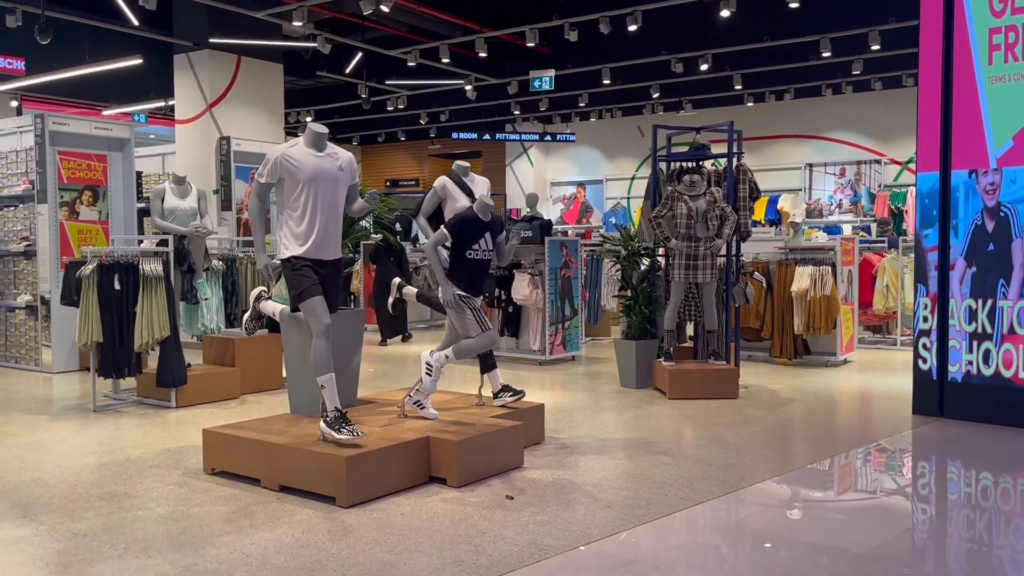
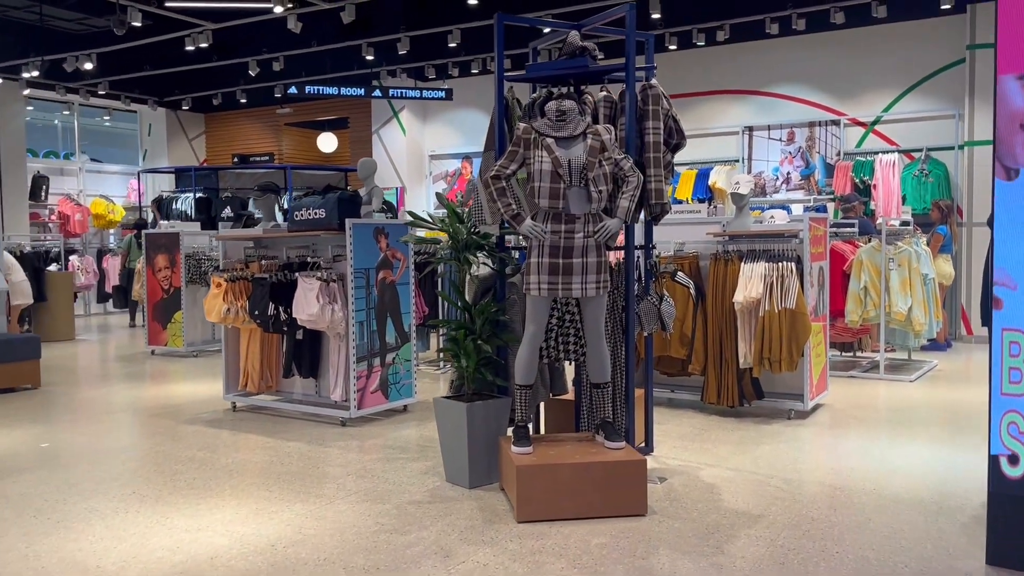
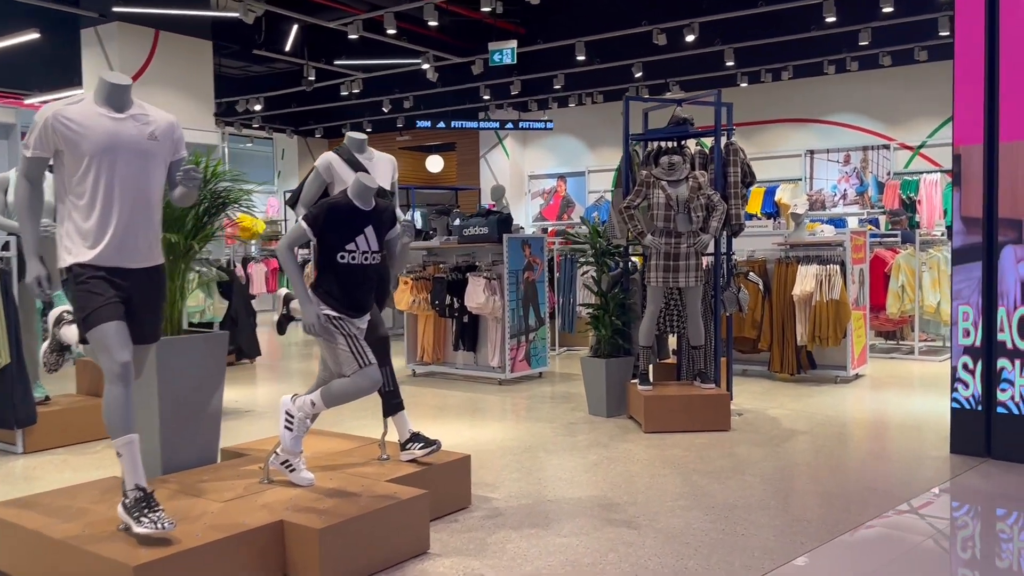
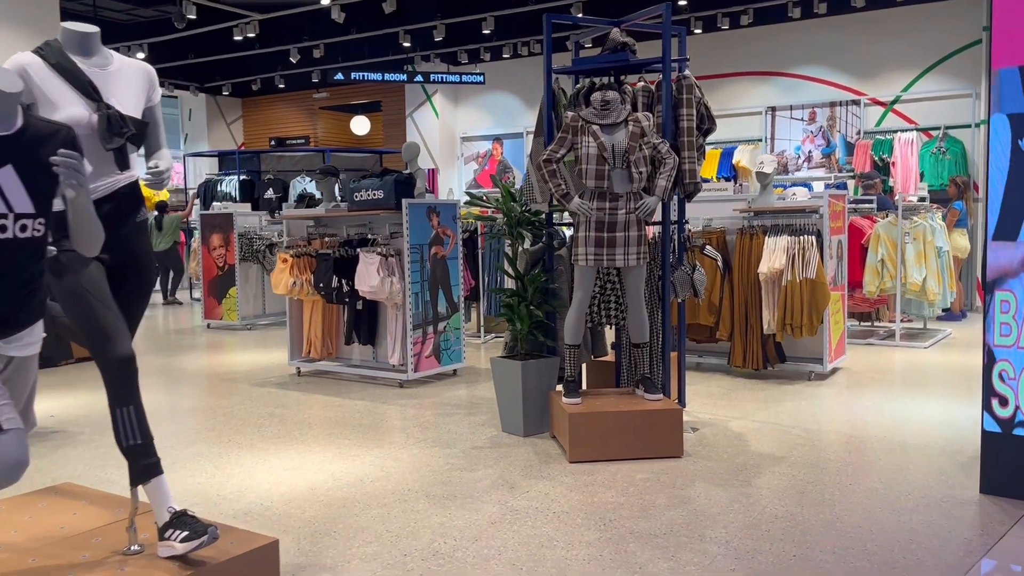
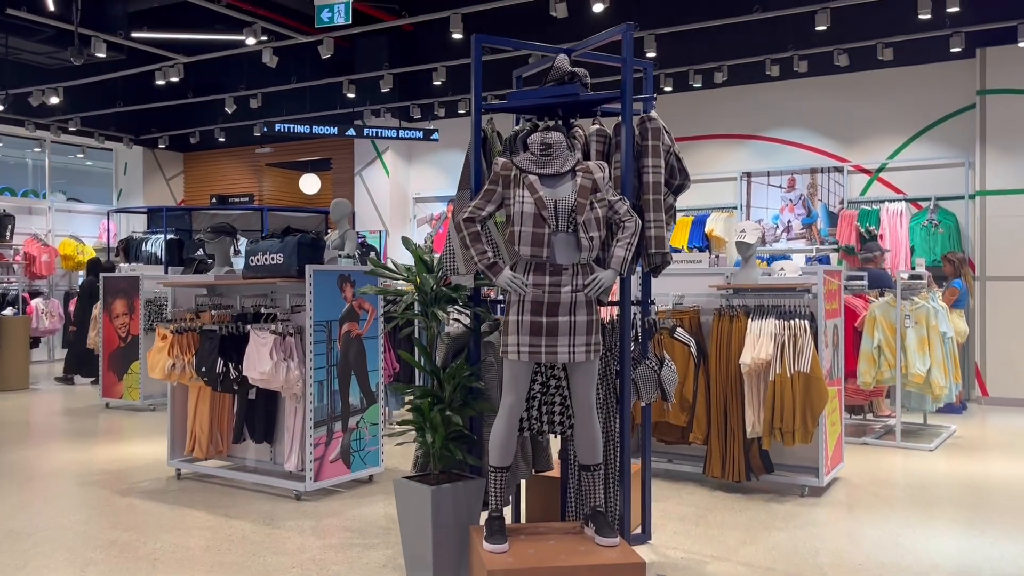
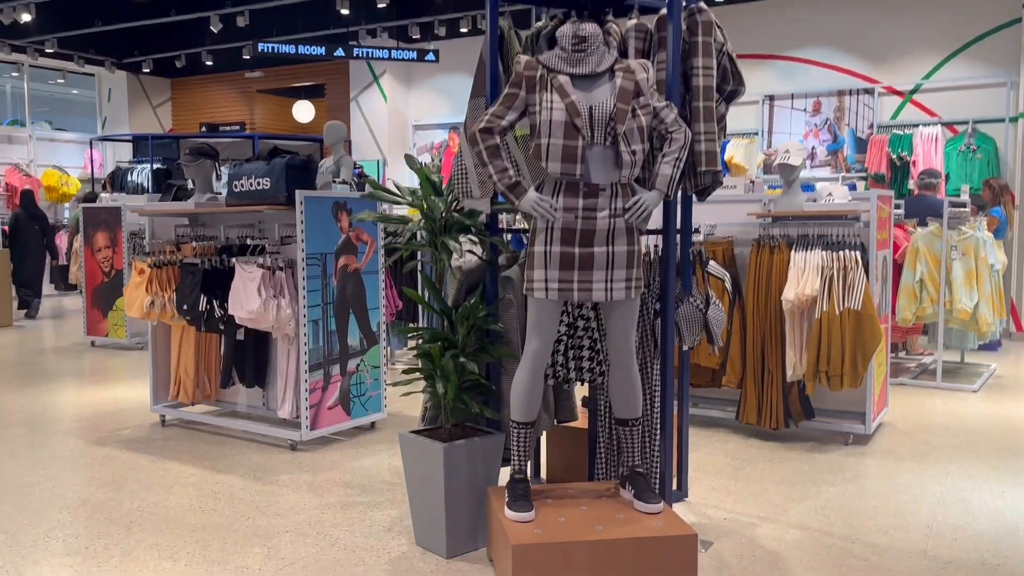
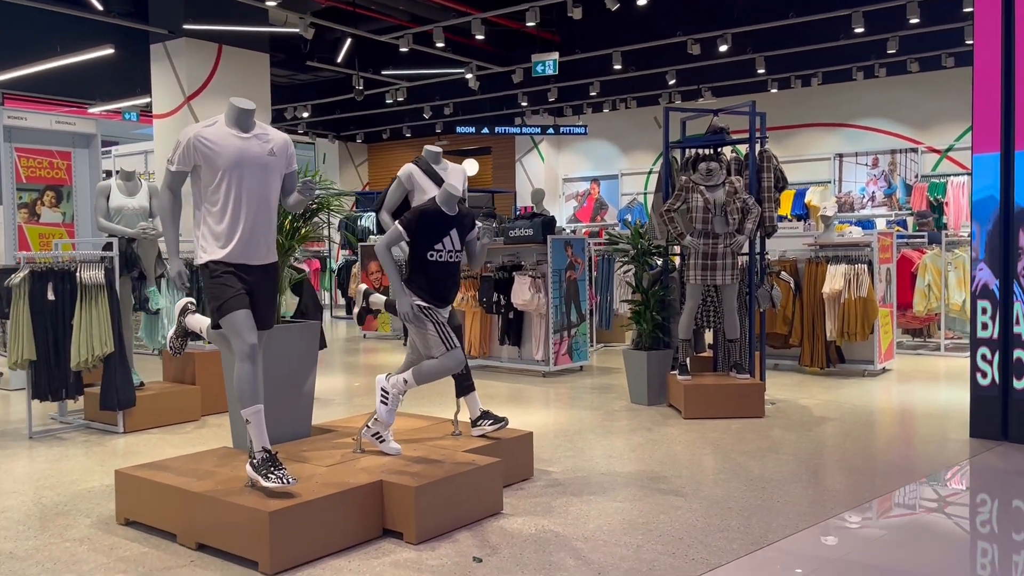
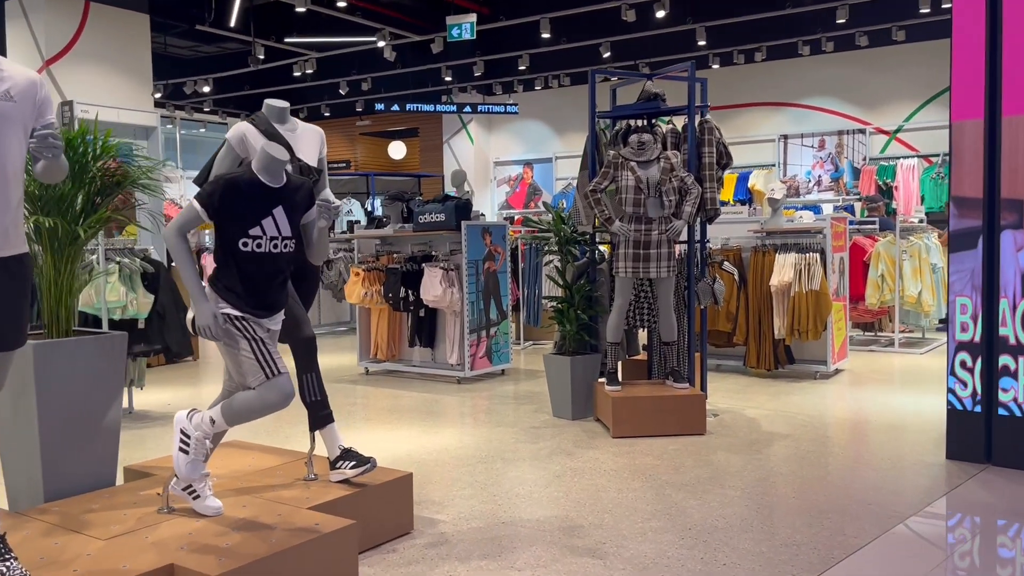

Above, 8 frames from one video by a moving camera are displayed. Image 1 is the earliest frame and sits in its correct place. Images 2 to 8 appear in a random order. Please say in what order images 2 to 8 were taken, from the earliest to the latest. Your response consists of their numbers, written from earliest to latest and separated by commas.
7, 3, 8, 4, 2, 5, 6
